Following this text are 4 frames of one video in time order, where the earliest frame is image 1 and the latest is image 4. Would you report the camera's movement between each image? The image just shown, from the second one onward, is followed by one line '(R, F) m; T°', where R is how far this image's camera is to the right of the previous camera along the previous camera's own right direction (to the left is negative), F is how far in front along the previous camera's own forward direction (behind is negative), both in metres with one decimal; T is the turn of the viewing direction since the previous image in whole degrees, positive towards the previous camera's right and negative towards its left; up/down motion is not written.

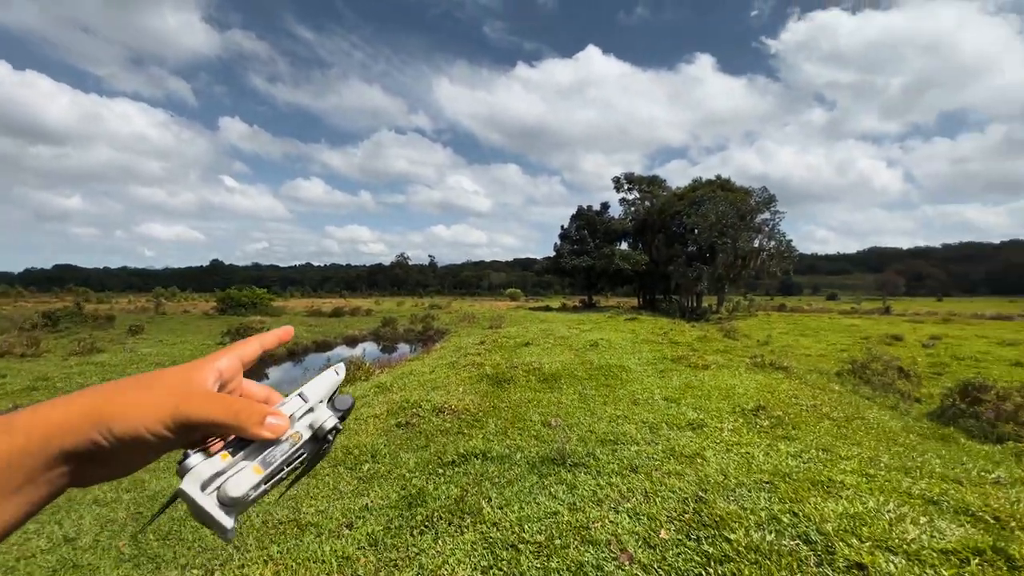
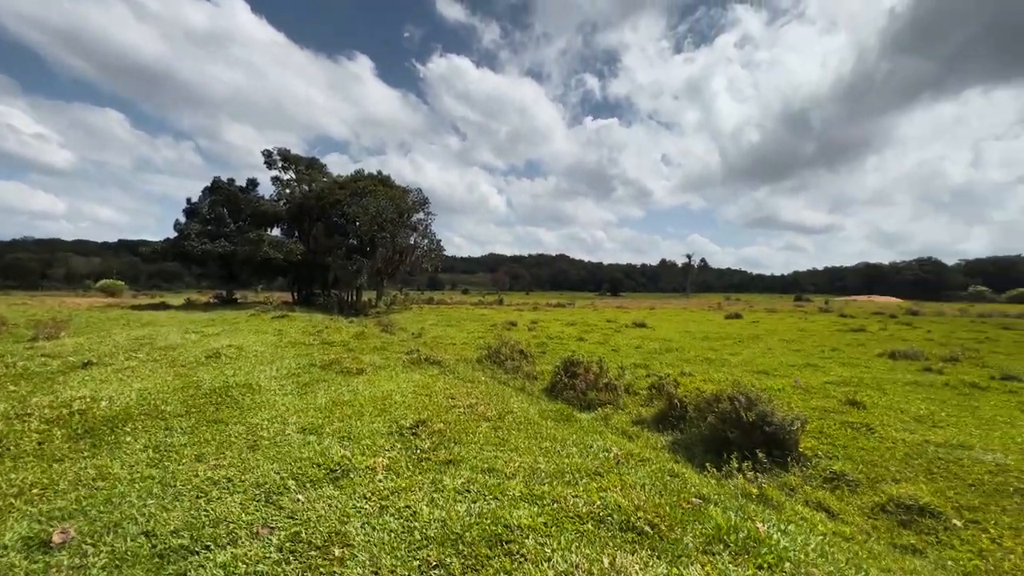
(+1.7, +3.4) m; +43°
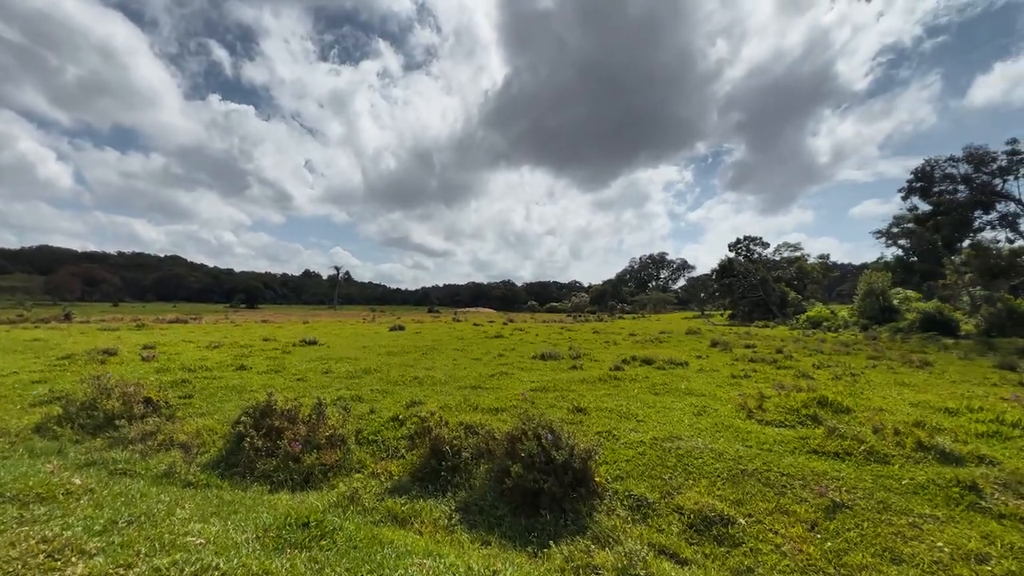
(-1.2, +5.4) m; +45°
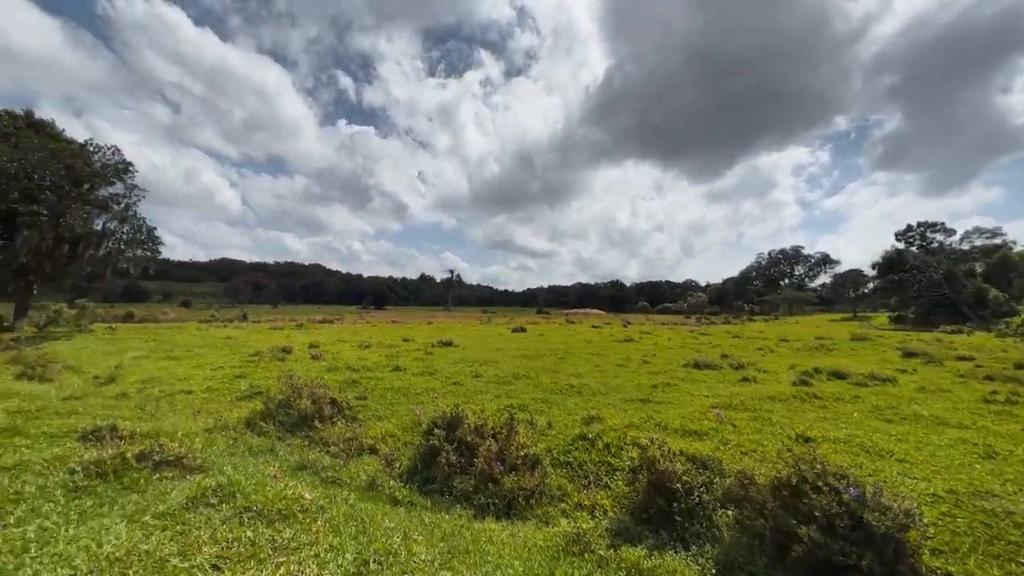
(-2.9, +1.5) m; -14°
